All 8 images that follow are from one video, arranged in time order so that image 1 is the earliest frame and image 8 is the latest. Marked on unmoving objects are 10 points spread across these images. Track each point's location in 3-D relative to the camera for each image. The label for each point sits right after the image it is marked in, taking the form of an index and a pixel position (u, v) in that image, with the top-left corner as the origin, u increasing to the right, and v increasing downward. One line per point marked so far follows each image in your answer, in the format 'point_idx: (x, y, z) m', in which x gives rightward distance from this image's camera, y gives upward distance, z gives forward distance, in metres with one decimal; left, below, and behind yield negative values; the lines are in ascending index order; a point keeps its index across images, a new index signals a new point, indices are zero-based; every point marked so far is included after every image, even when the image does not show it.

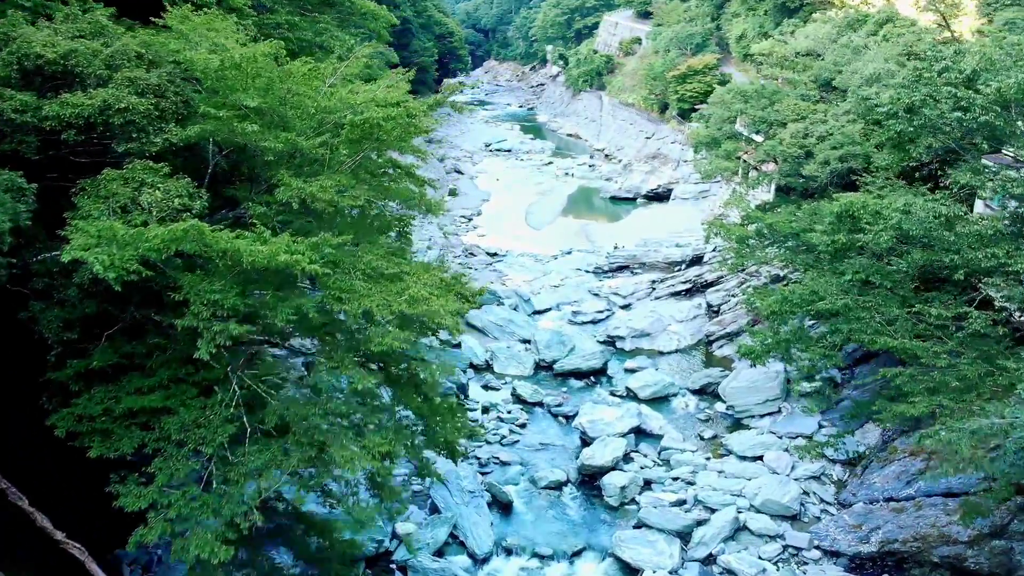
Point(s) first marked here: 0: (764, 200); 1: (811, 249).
0: (+6.2, +2.2, +15.6) m
1: (+6.5, +0.8, +13.5) m
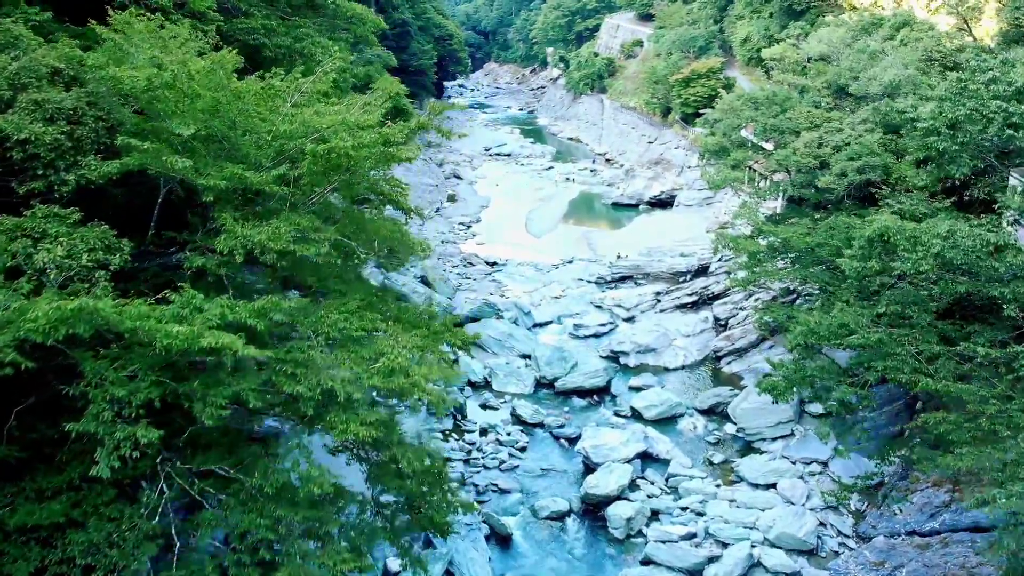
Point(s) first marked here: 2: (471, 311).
0: (+6.2, +1.8, +14.9) m
1: (+6.5, +0.4, +12.8) m
2: (-1.2, -0.7, +18.3) m
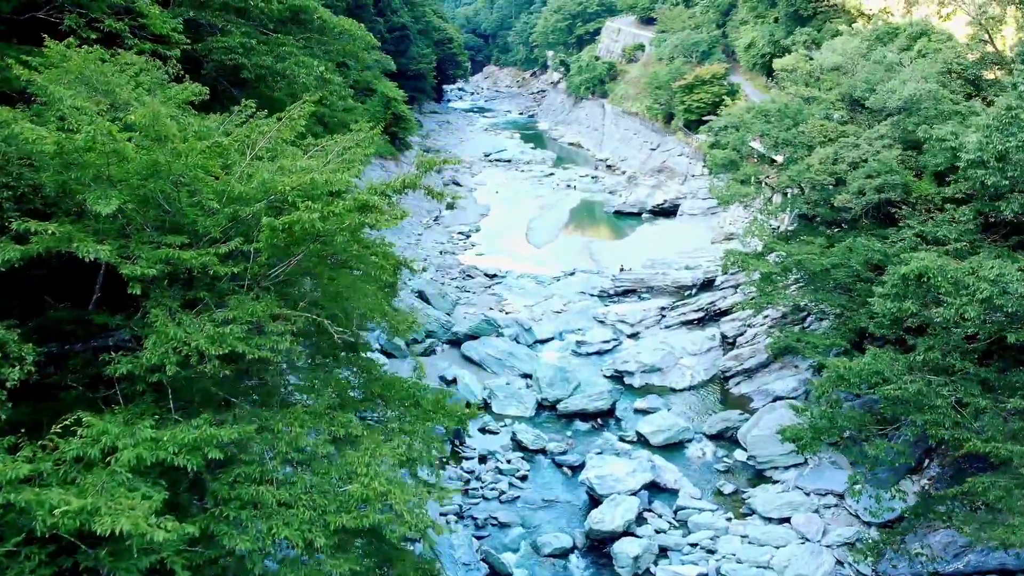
0: (+6.2, +1.3, +14.3) m
1: (+6.5, 0.0, +12.2) m
2: (-1.2, -1.1, +17.7) m
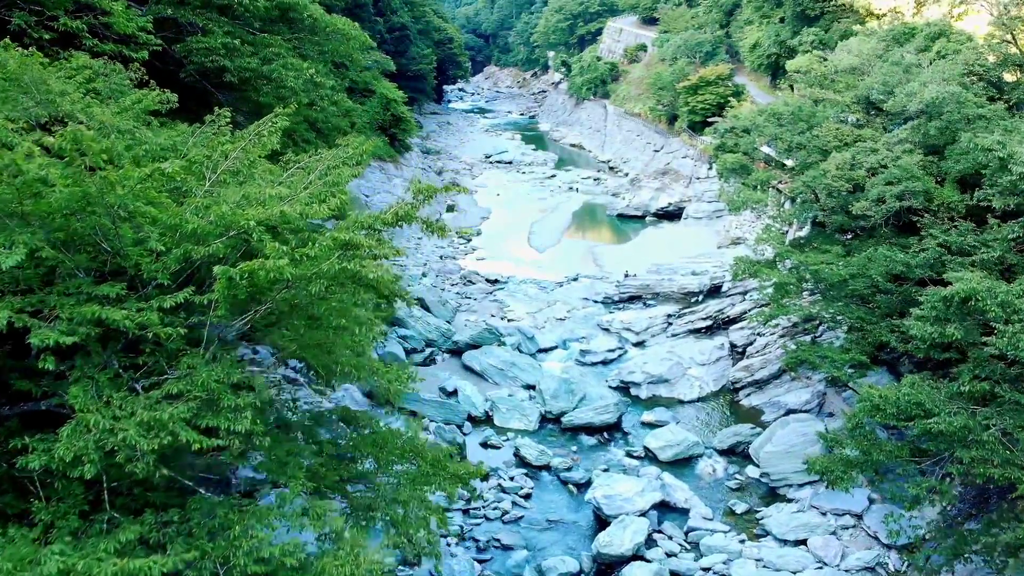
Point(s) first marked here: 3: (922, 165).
0: (+6.3, +1.1, +13.8) m
1: (+6.6, -0.2, +11.7) m
2: (-1.1, -1.3, +17.2) m
3: (+7.5, +2.2, +11.5) m
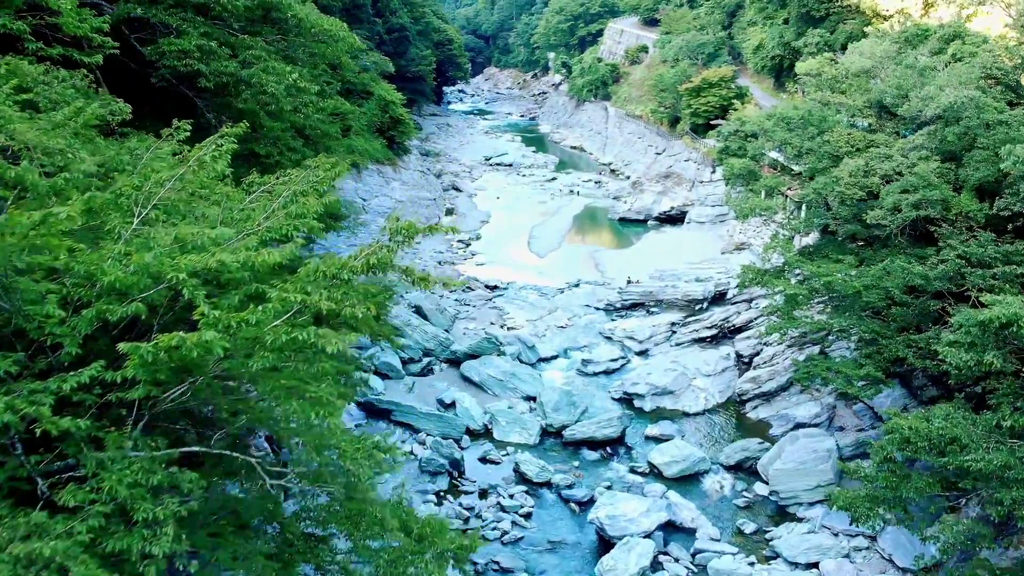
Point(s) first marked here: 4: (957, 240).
0: (+6.3, +0.9, +13.4) m
1: (+6.6, -0.4, +11.2) m
2: (-1.1, -1.5, +16.8) m
3: (+7.5, +2.0, +11.0) m
4: (+7.3, +0.8, +10.3) m
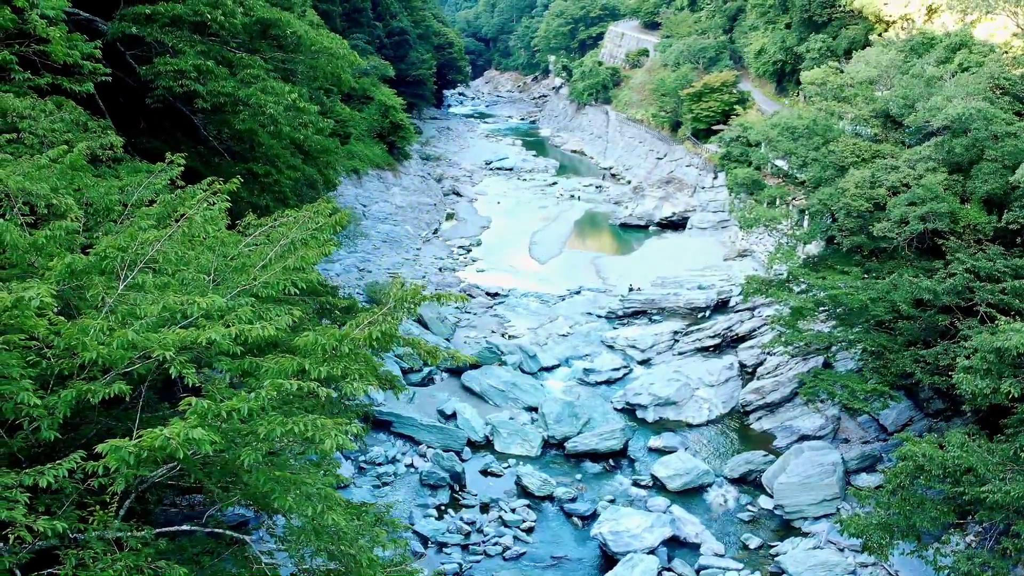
0: (+6.3, +0.7, +13.2) m
1: (+6.6, -0.7, +11.1) m
2: (-1.1, -1.8, +16.6) m
3: (+7.5, +1.8, +10.9) m
4: (+7.3, +0.6, +10.2) m
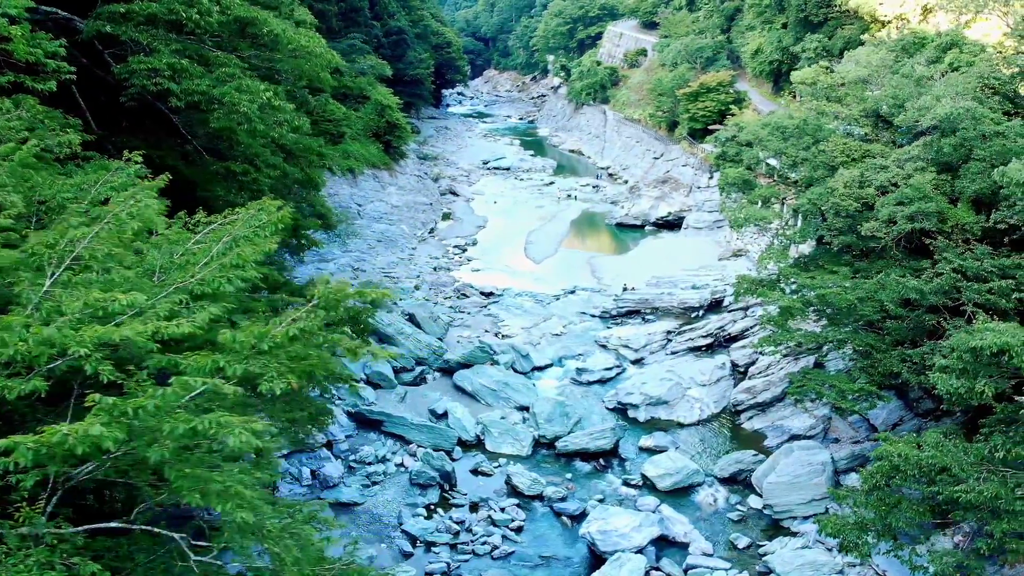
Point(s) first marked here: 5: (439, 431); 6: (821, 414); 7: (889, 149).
0: (+6.1, +0.7, +13.2) m
1: (+6.4, -0.7, +11.1) m
2: (-1.3, -1.8, +16.6) m
3: (+7.3, +1.8, +10.9) m
4: (+7.1, +0.6, +10.2) m
5: (-1.6, -3.1, +13.7) m
6: (+6.8, -2.8, +14.0) m
7: (+7.3, +2.7, +12.2) m
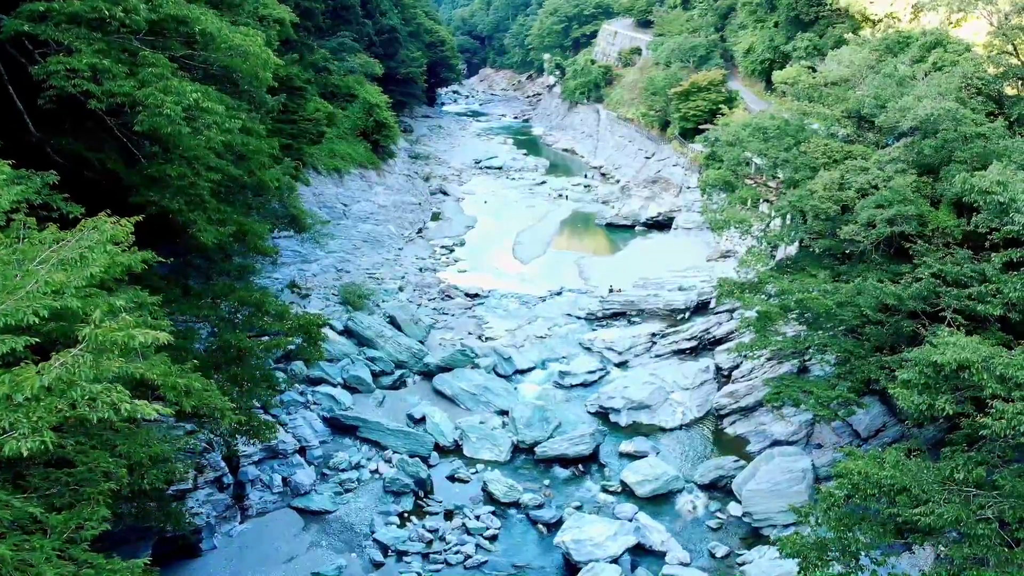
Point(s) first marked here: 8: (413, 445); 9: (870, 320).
0: (+5.6, +0.6, +13.0) m
1: (+5.9, -0.7, +10.9) m
2: (-1.8, -1.8, +16.4) m
3: (+6.8, +1.7, +10.7) m
4: (+6.6, +0.5, +10.0) m
5: (-2.1, -3.2, +13.5) m
6: (+6.3, -2.9, +13.8) m
7: (+6.8, +2.6, +12.0) m
8: (-2.1, -3.3, +13.5) m
9: (+6.0, -0.5, +10.6) m
